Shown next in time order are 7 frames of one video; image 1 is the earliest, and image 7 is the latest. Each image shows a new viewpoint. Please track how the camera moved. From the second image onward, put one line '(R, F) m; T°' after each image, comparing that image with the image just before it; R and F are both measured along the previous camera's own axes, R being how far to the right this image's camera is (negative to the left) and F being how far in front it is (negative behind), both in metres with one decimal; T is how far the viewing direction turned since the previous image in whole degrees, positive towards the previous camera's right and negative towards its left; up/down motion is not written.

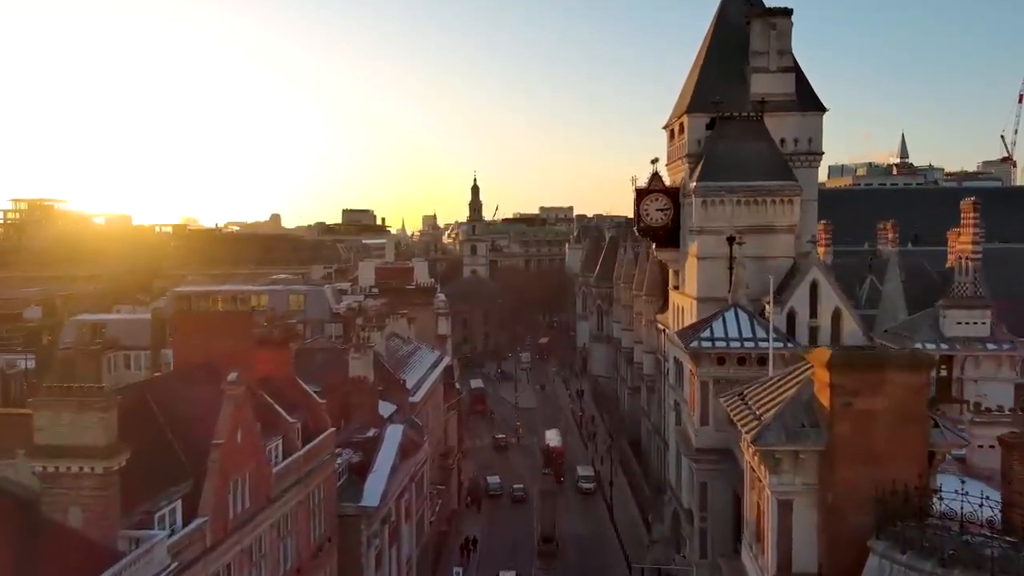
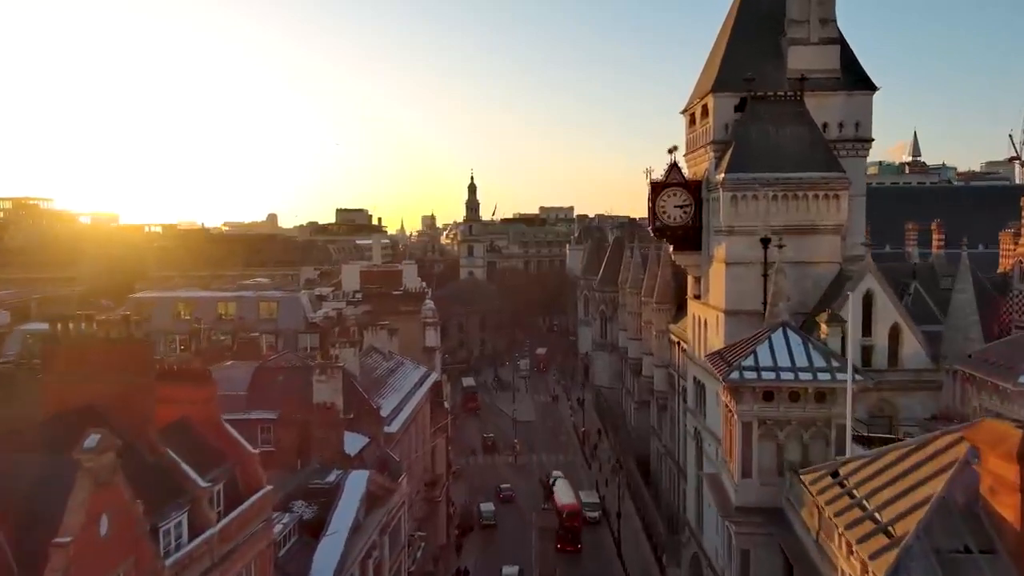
(+0.2, +5.8) m; 0°
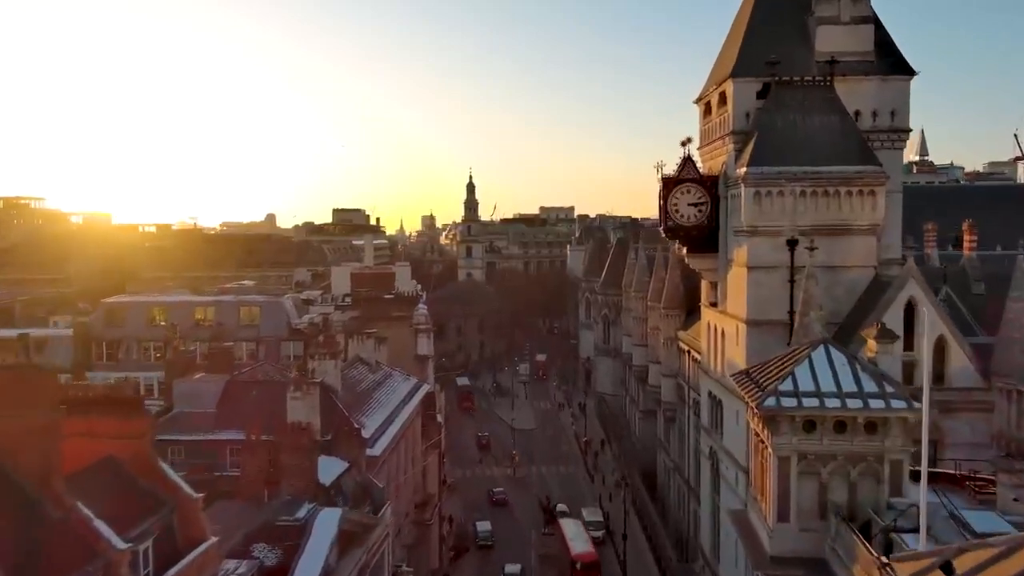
(+0.1, +3.3) m; 0°
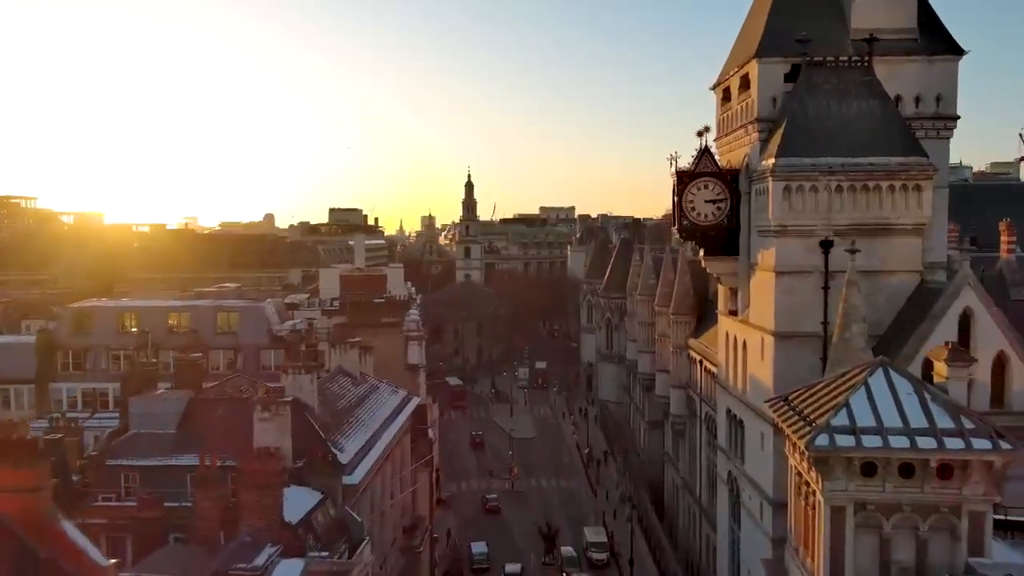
(+0.1, +3.4) m; 0°
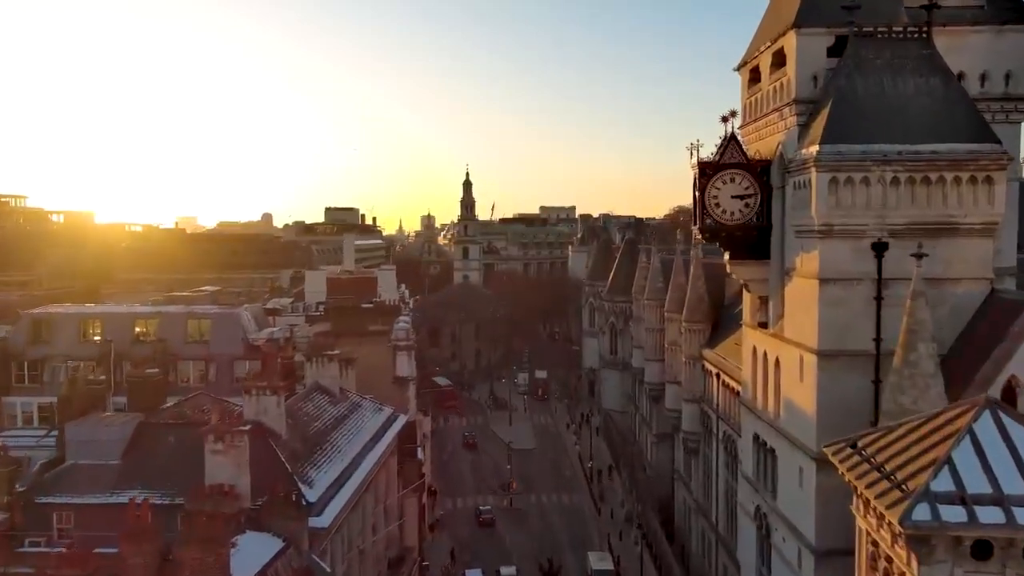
(+0.1, +3.8) m; 0°
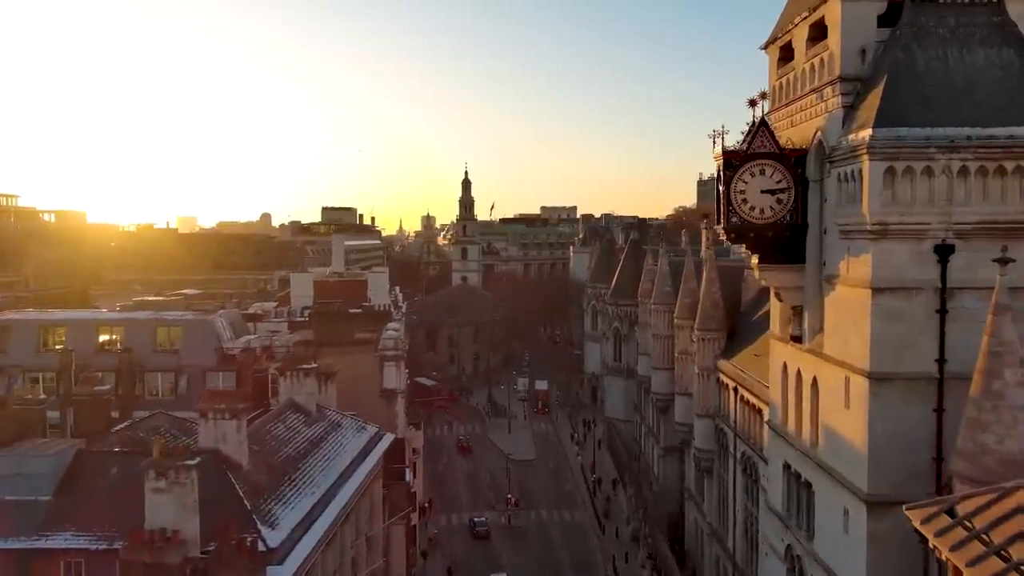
(+0.1, +3.3) m; 0°
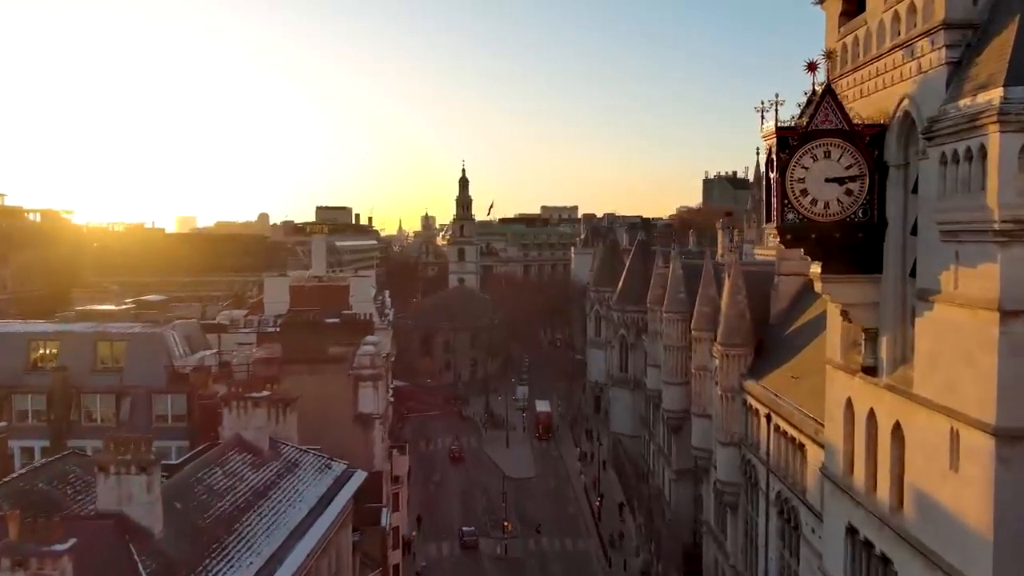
(+0.2, +5.0) m; 0°
